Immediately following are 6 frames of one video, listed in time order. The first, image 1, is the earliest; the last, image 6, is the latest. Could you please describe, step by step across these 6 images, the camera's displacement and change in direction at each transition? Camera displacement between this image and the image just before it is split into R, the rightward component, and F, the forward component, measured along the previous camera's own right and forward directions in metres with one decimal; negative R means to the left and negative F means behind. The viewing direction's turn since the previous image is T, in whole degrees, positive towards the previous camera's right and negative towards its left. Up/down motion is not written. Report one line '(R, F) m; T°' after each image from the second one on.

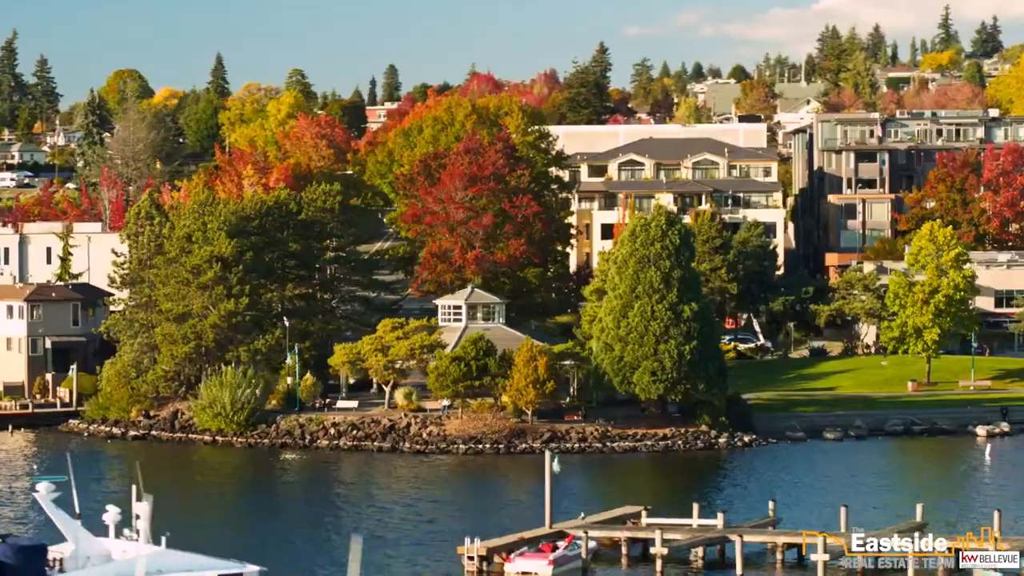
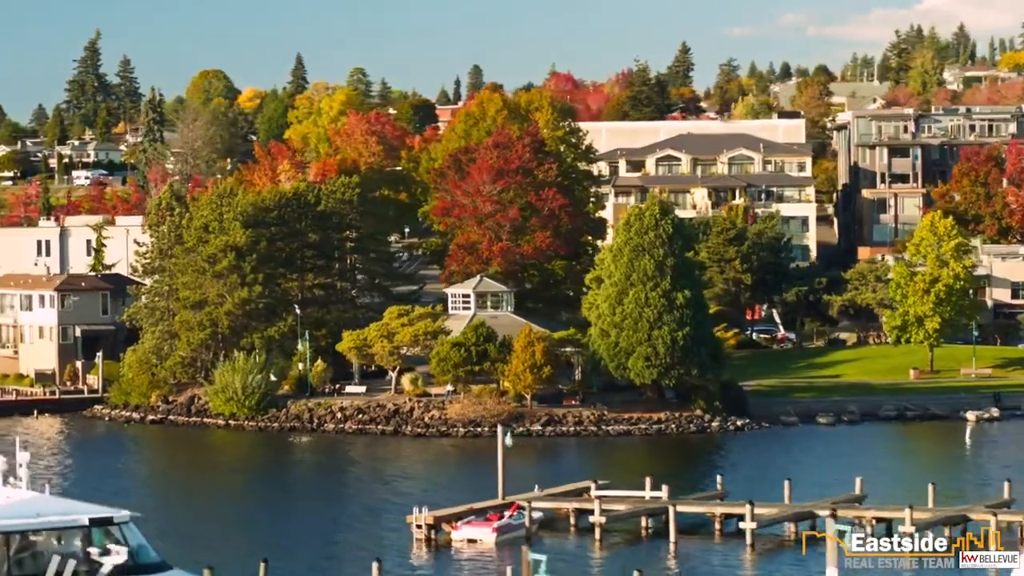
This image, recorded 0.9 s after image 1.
(+1.8, -1.7) m; -2°
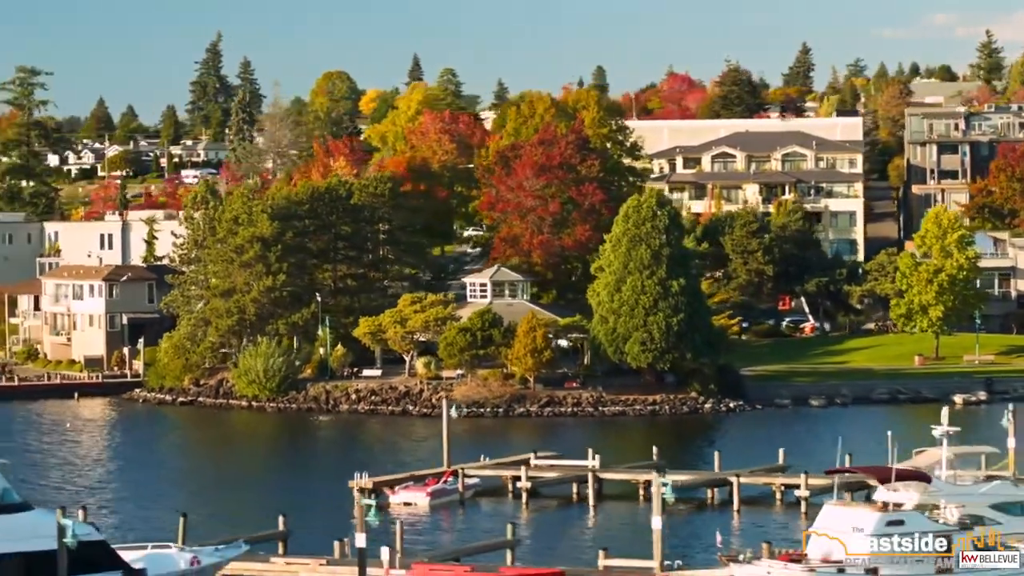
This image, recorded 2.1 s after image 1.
(+2.7, -2.7) m; -3°
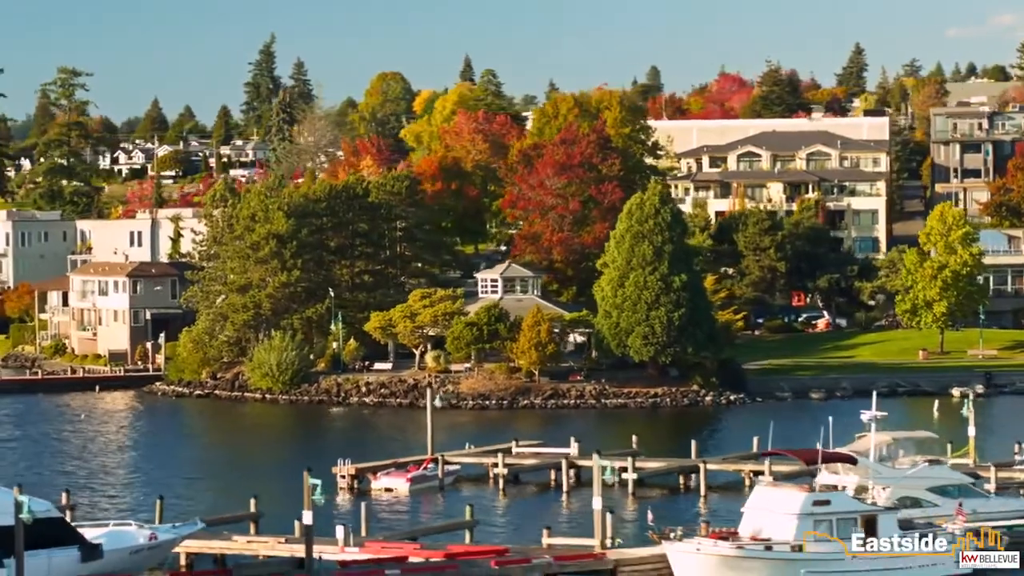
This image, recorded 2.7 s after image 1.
(+1.1, -1.4) m; -1°
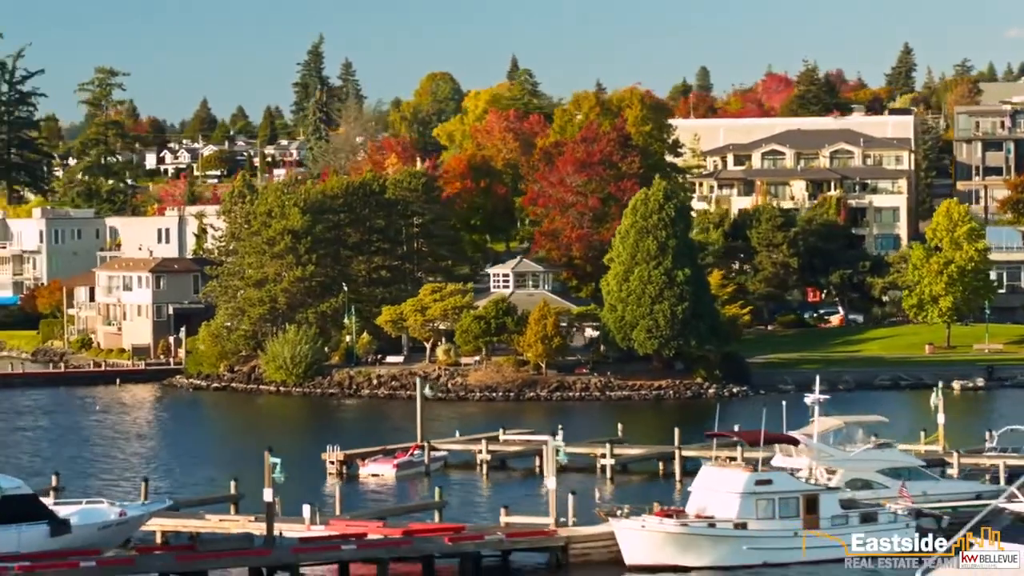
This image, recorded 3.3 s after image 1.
(+1.0, -1.2) m; -1°
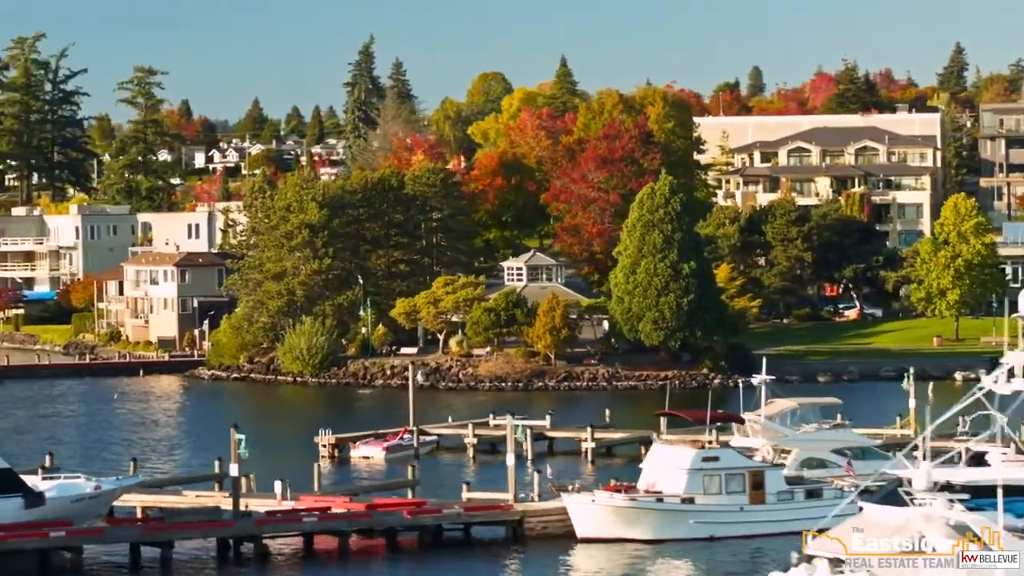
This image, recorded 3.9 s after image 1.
(+1.1, -1.3) m; -1°
